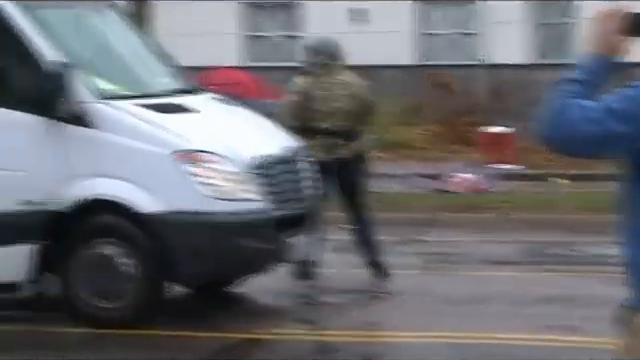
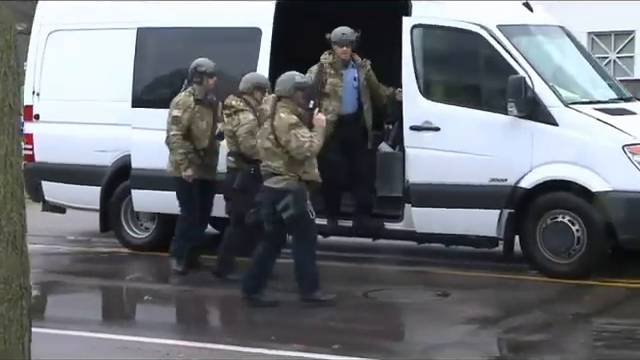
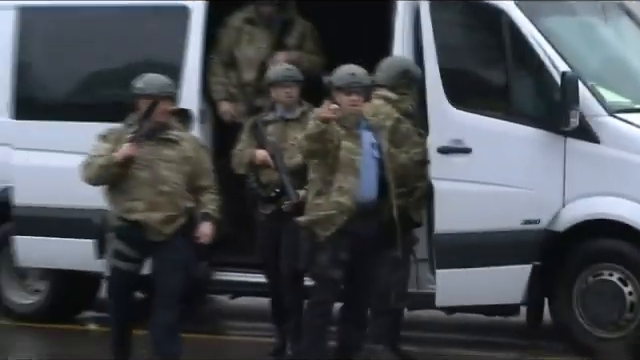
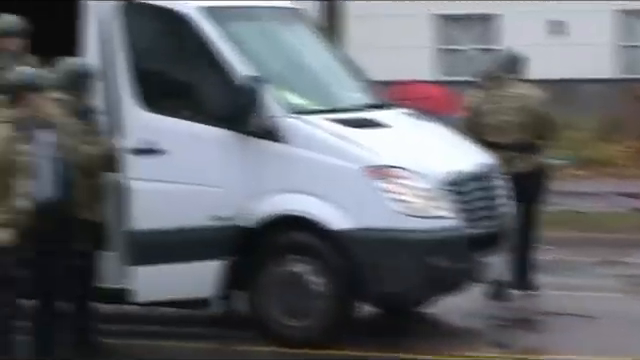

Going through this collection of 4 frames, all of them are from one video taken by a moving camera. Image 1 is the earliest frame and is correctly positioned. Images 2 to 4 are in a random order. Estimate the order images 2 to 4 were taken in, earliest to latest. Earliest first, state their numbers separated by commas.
4, 3, 2
